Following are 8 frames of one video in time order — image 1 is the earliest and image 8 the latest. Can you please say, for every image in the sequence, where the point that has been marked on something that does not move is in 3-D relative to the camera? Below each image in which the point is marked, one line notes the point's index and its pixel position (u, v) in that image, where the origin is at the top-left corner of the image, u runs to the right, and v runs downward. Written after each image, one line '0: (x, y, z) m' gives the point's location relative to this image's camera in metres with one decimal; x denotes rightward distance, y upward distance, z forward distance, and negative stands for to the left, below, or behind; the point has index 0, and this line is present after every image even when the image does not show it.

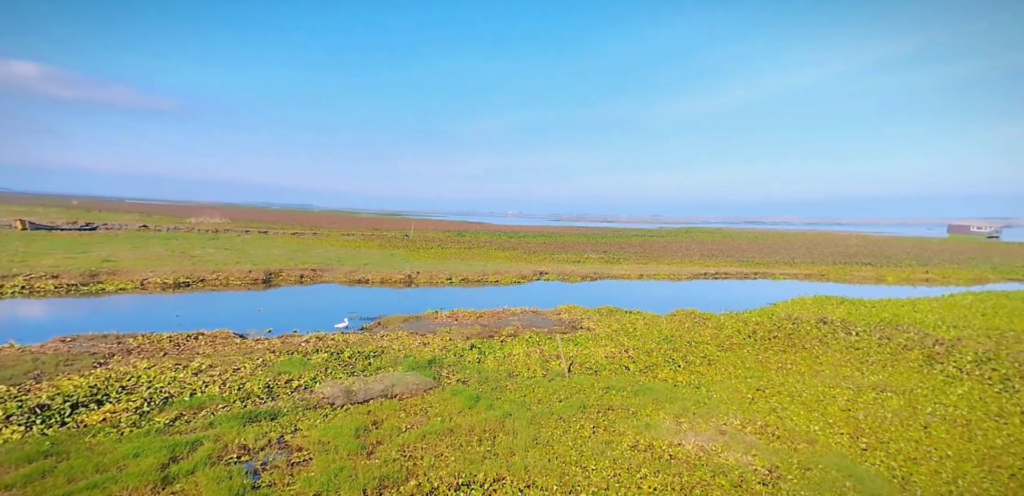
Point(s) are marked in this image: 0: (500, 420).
0: (-0.3, -4.9, +16.4) m
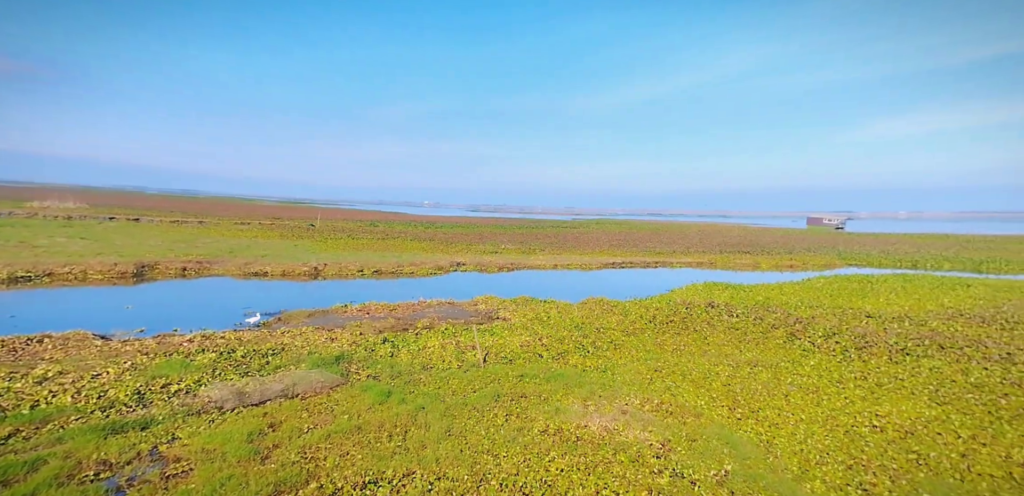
0: (-2.7, -4.6, +16.0) m
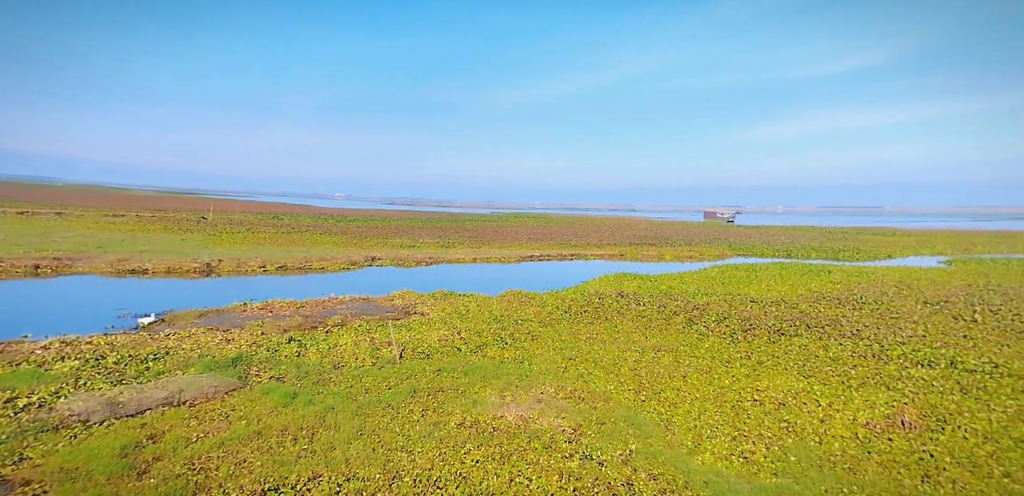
0: (-5.1, -4.4, +15.3) m
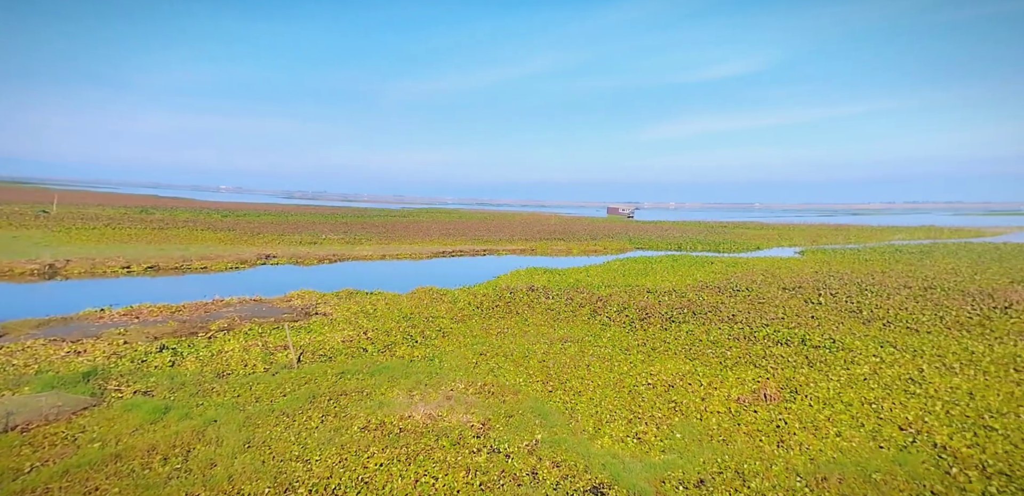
0: (-7.6, -4.4, +13.8) m
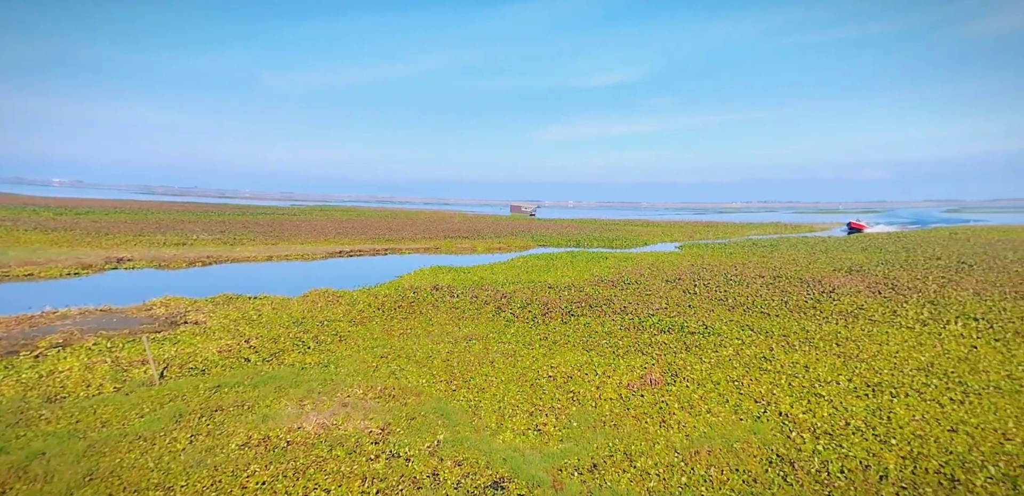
0: (-10.1, -4.4, +11.4) m
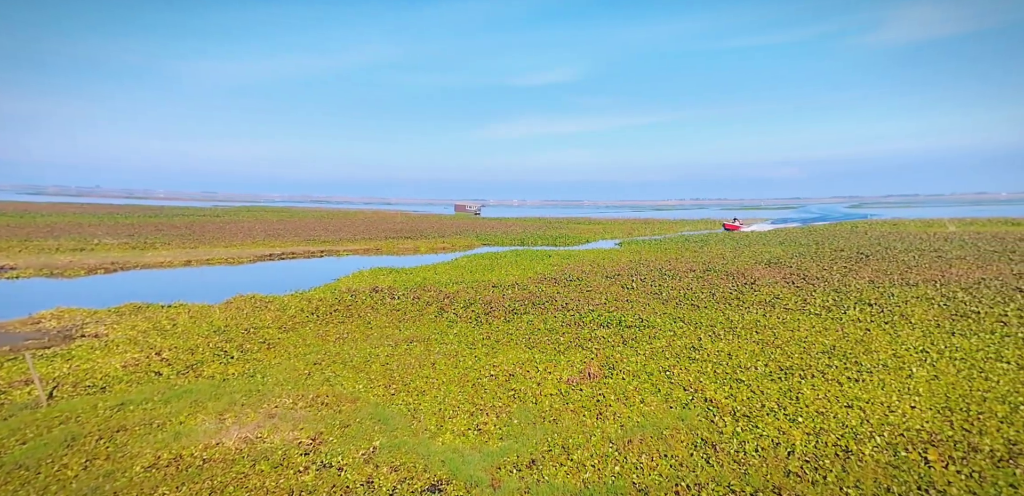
0: (-11.7, -4.6, +9.5) m
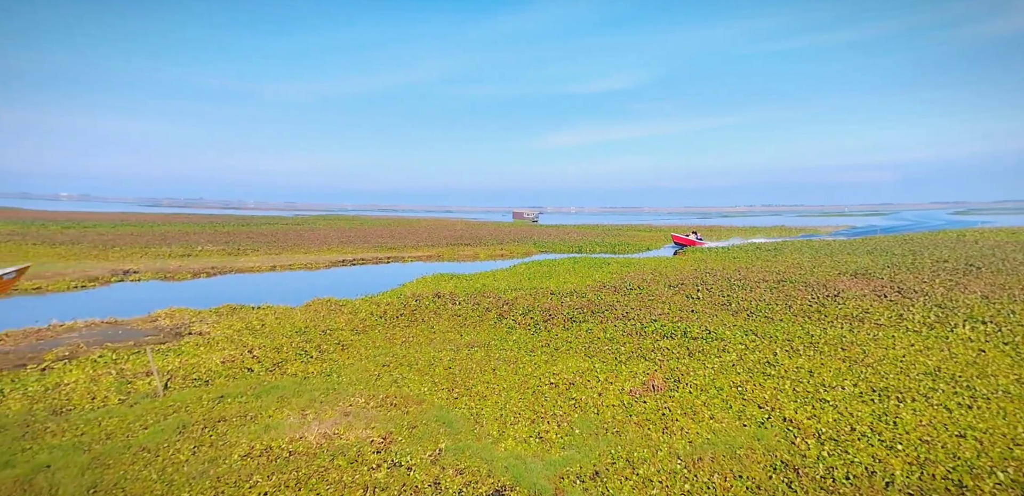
0: (-10.1, -4.8, +11.6) m
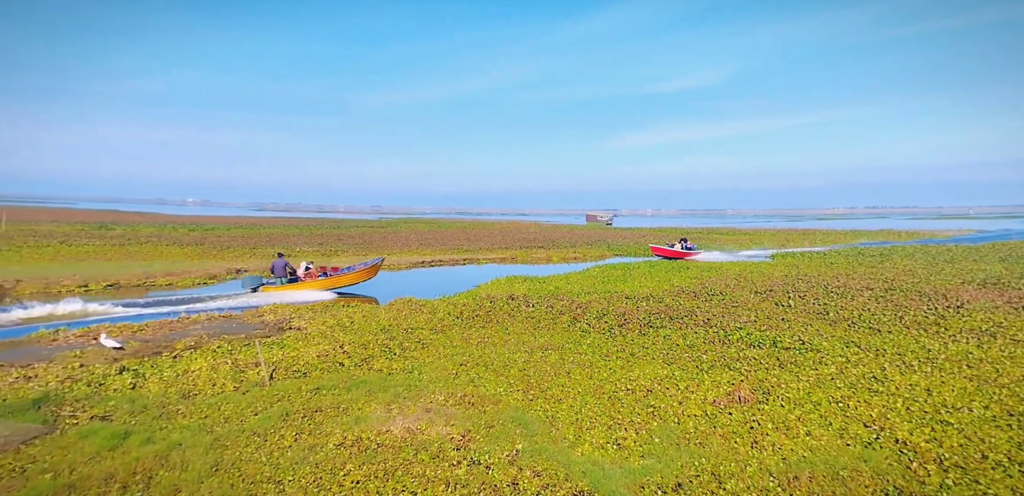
0: (-8.1, -4.8, +13.2) m
